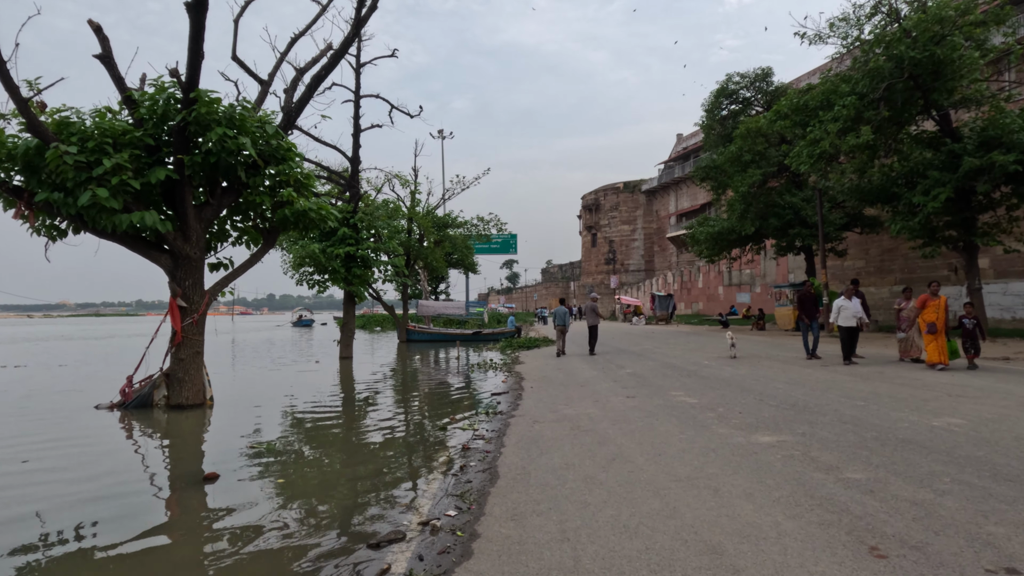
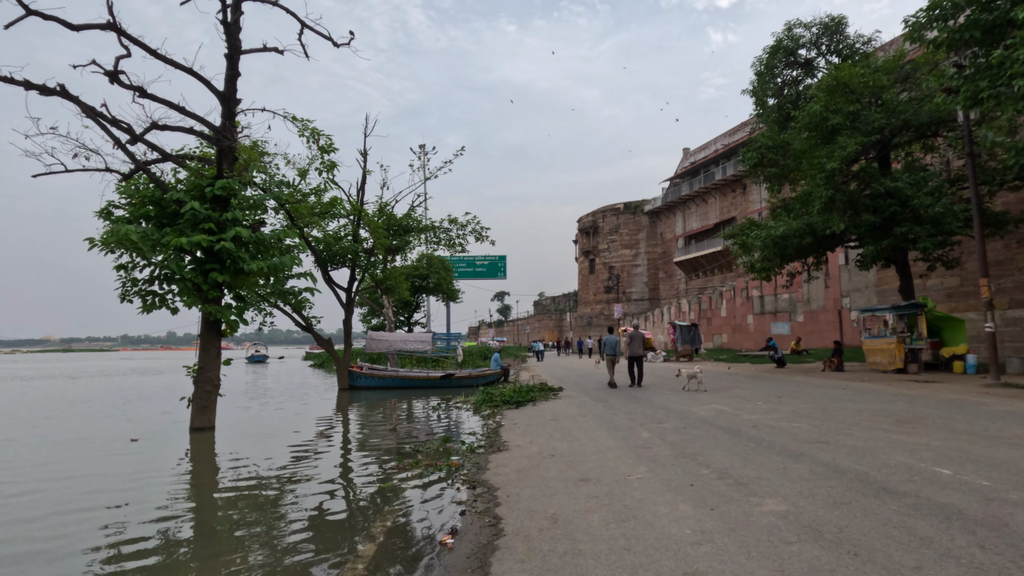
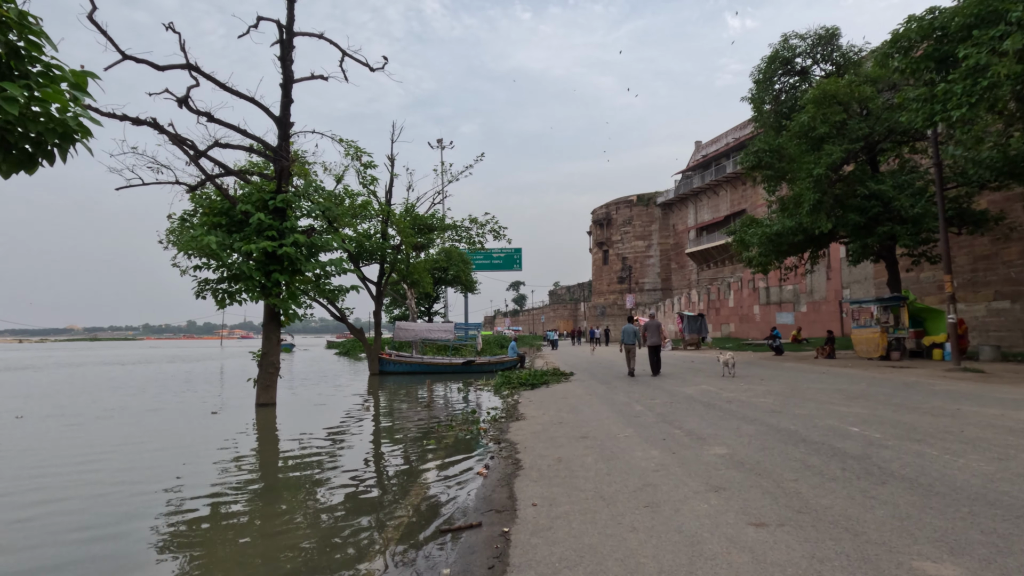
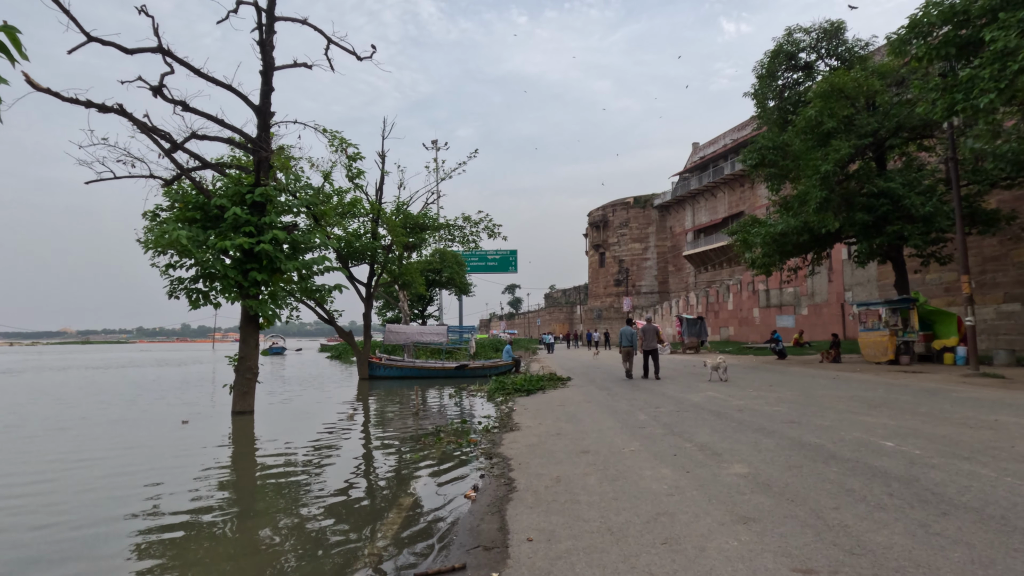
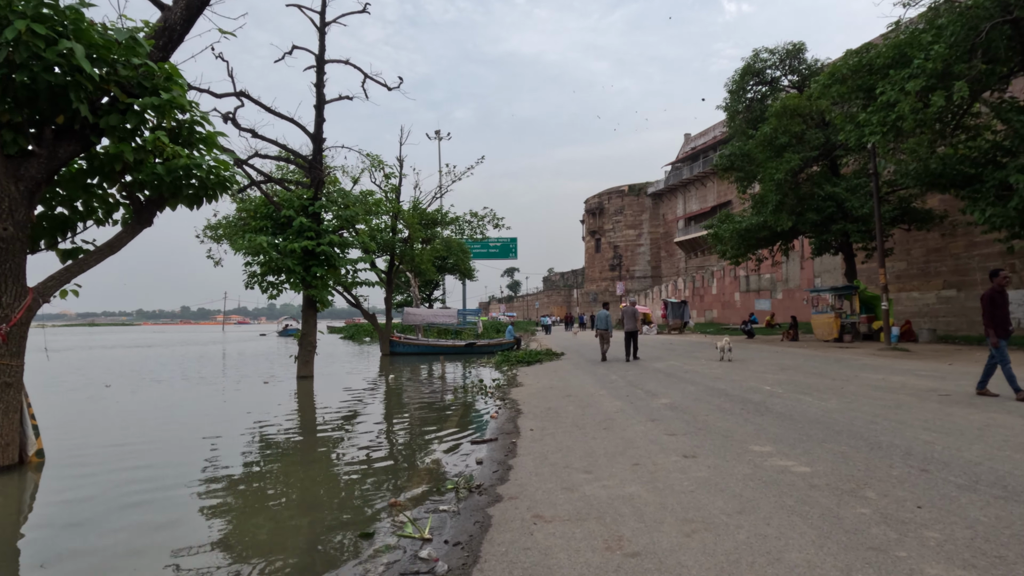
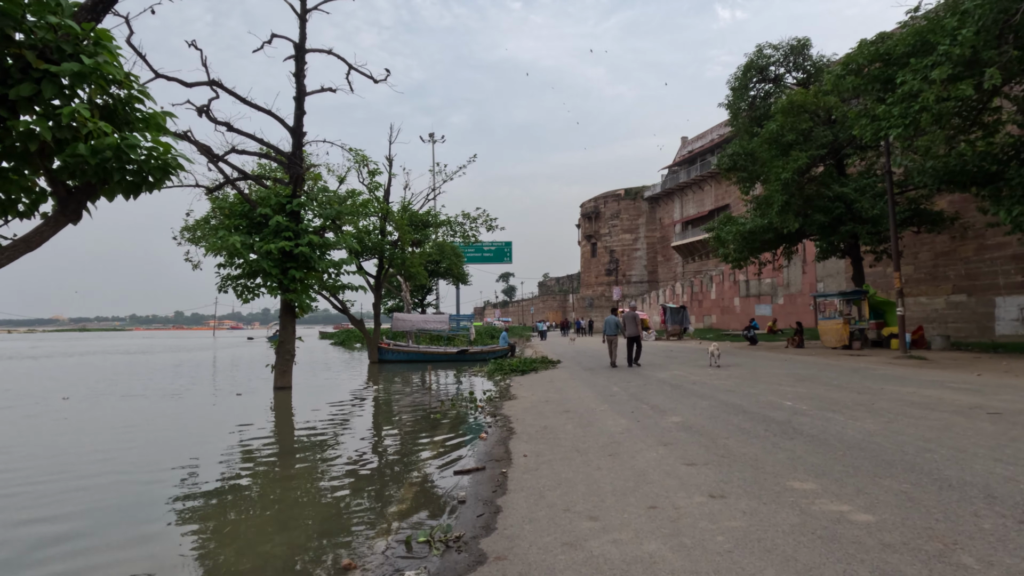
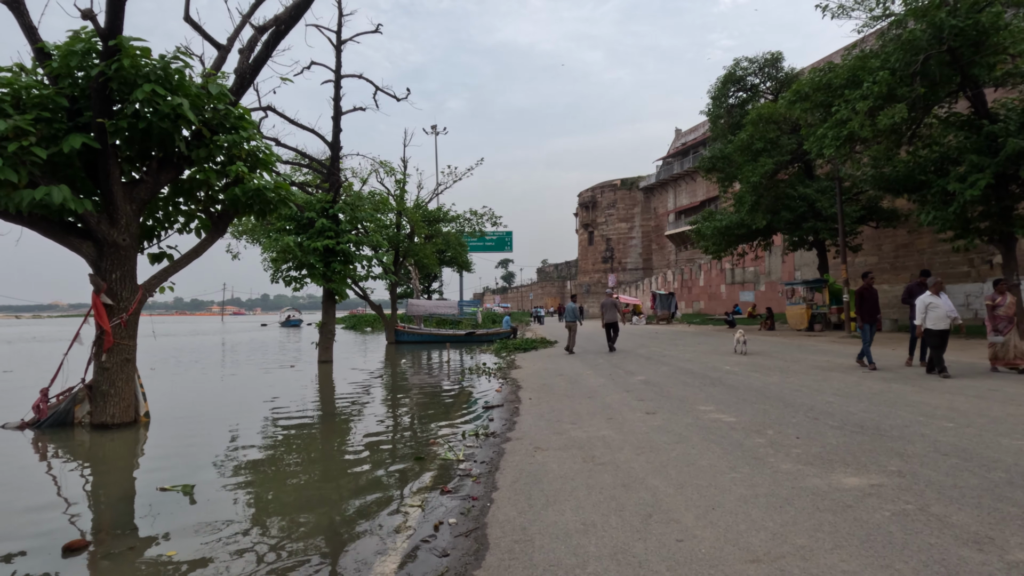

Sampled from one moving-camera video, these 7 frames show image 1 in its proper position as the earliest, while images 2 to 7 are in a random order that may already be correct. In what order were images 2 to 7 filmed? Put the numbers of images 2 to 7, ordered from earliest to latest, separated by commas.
7, 5, 6, 3, 4, 2
